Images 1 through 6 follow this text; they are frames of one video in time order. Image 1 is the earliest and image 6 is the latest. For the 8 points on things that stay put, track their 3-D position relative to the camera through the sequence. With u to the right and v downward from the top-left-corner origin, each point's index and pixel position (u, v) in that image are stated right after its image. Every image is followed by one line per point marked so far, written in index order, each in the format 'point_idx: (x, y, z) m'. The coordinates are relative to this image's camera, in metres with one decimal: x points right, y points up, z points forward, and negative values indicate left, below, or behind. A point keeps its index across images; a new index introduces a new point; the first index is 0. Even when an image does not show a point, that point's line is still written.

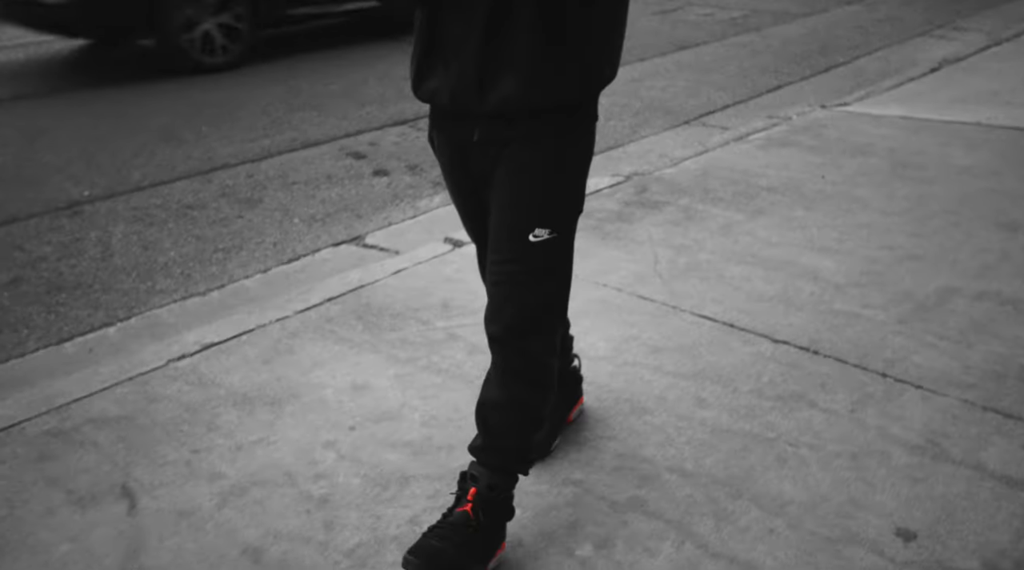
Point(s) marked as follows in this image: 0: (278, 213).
0: (-1.3, +0.4, +4.7) m
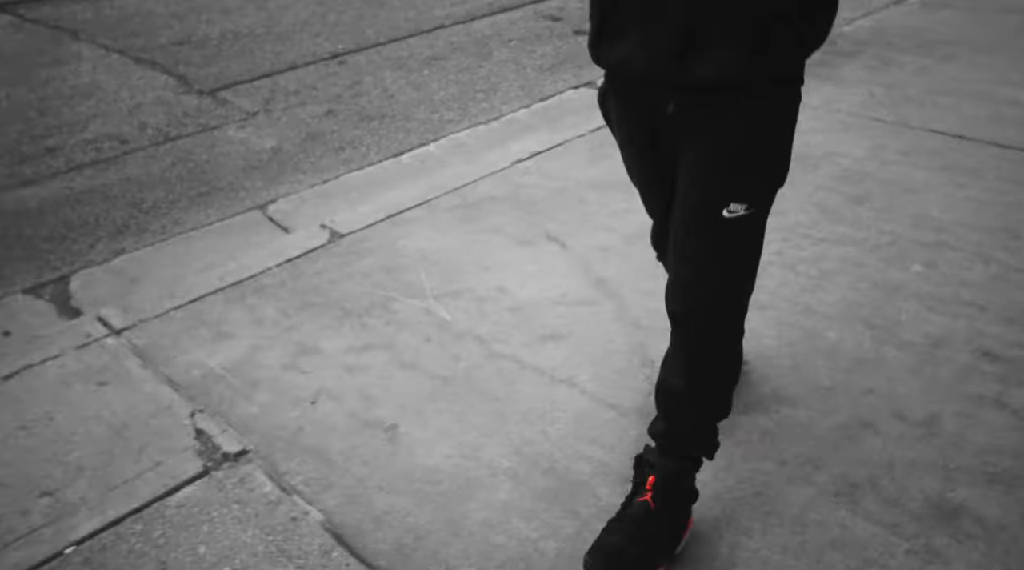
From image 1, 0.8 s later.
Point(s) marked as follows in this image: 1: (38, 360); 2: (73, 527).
0: (0.0, +1.3, +5.4) m
1: (-1.4, -0.2, +2.6) m
2: (-1.0, -0.5, +2.0) m
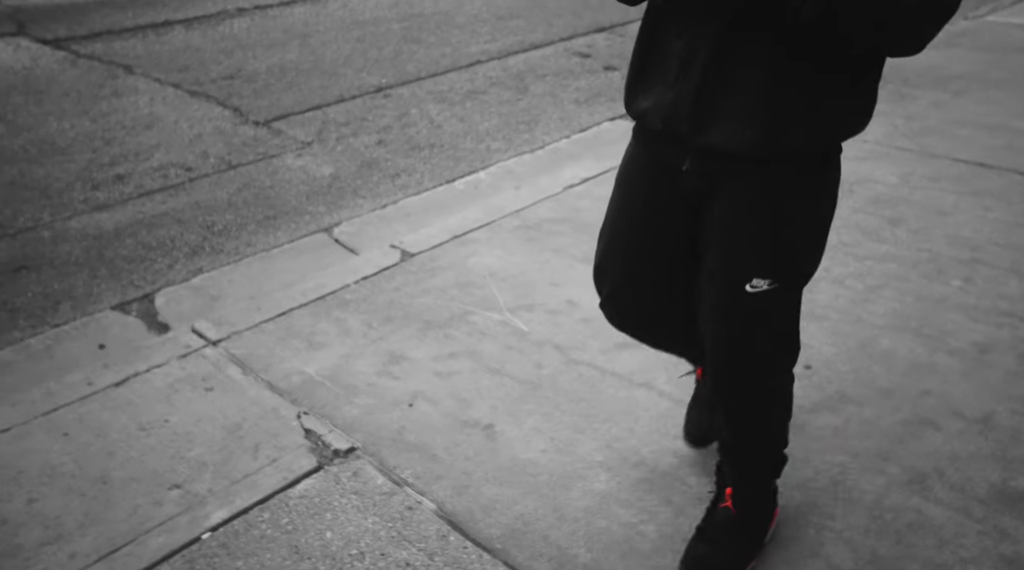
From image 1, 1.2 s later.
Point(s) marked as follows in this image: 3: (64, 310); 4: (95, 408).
0: (+0.2, +1.2, +5.6) m
1: (-1.2, -0.3, +2.8) m
2: (-0.7, -0.6, +2.2) m
3: (-1.7, -0.1, +3.4) m
4: (-1.2, -0.4, +2.6) m
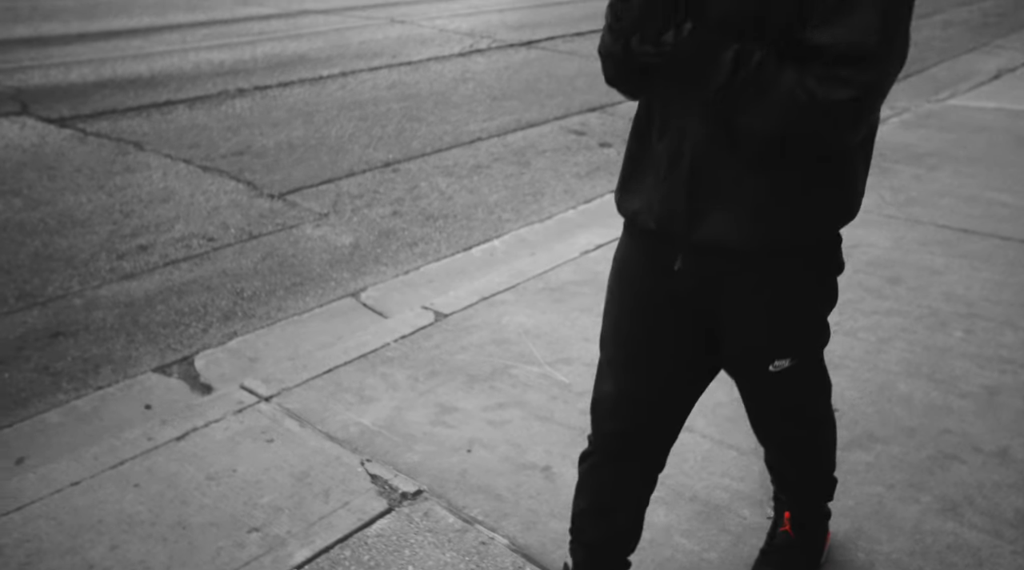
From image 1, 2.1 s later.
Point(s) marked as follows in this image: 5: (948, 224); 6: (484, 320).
0: (+0.3, +0.8, +5.9) m
1: (-1.0, -0.5, +2.9) m
2: (-0.6, -0.7, +2.3) m
3: (-1.6, -0.3, +3.5) m
4: (-1.1, -0.5, +2.7) m
5: (+2.1, +0.3, +4.2) m
6: (-0.1, -0.1, +3.6) m
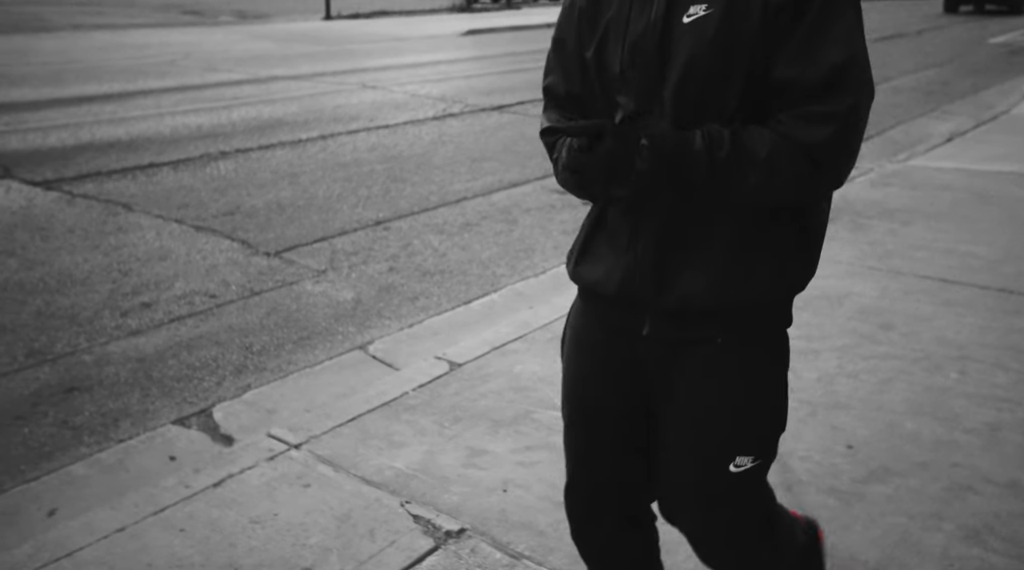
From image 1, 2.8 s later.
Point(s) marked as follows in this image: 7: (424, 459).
0: (+0.2, +0.4, +6.1) m
1: (-0.9, -0.6, +3.0) m
2: (-0.4, -0.8, +2.3) m
3: (-1.5, -0.6, +3.5) m
4: (-1.0, -0.7, +2.8) m
5: (+2.1, 0.0, +4.5) m
6: (-0.1, -0.3, +3.7) m
7: (-0.3, -0.6, +3.0) m
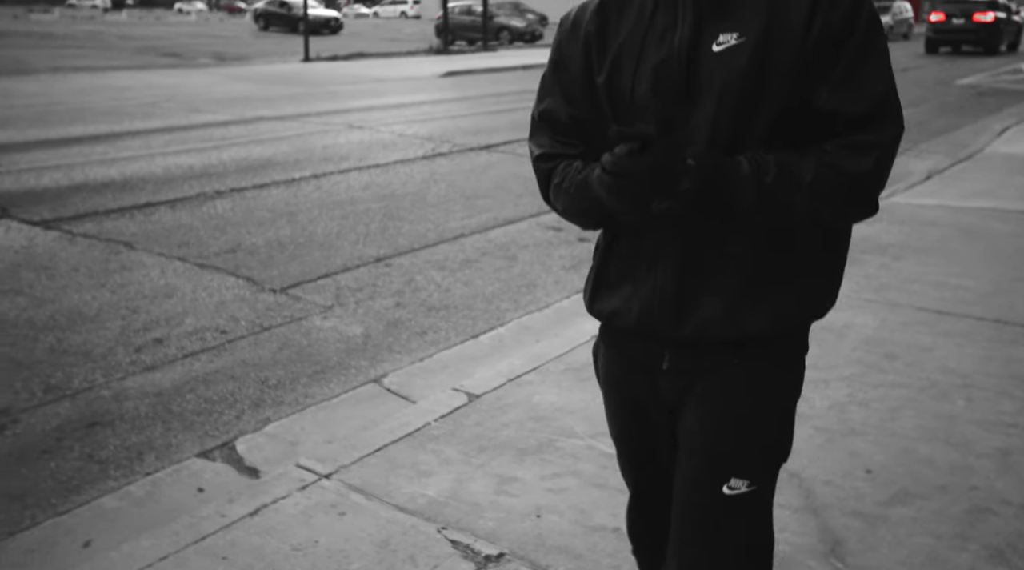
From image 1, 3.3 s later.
0: (+0.2, +0.1, +6.2) m
1: (-0.8, -0.7, +3.0) m
2: (-0.3, -0.9, +2.4) m
3: (-1.4, -0.7, +3.6) m
4: (-0.9, -0.8, +2.8) m
5: (+2.1, -0.1, +4.6) m
6: (0.0, -0.5, +3.8) m
7: (-0.2, -0.7, +3.1) m
